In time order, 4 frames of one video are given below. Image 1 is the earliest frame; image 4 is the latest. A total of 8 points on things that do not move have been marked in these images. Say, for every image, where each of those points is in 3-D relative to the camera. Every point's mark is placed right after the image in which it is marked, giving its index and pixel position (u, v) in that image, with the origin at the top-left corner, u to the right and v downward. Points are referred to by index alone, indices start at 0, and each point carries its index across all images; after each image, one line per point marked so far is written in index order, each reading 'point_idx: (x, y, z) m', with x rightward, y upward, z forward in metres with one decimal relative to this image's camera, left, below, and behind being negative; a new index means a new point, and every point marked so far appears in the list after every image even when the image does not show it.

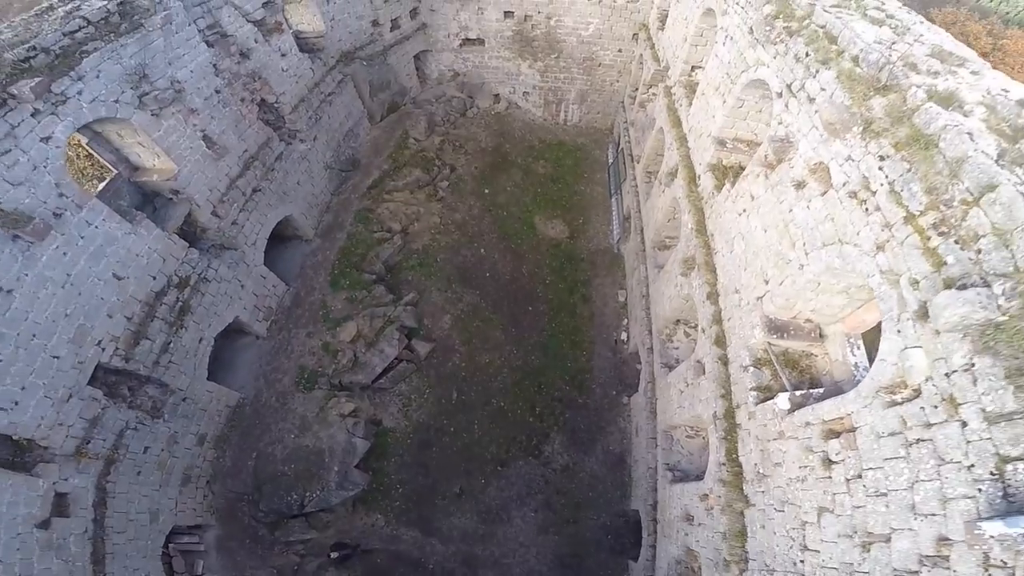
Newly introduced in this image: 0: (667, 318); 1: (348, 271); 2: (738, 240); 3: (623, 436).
0: (+2.7, -0.5, +9.1) m
1: (-3.6, +0.2, +11.6) m
2: (+2.9, +0.6, +6.9) m
3: (+2.2, -2.9, +10.4) m
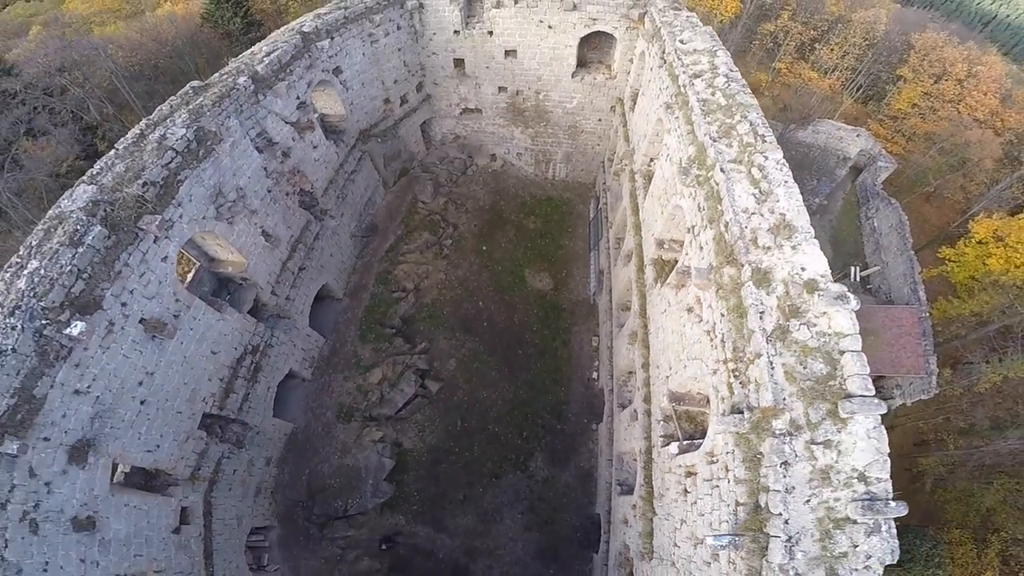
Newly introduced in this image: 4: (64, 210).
0: (+2.4, -1.8, +11.9) m
1: (-3.8, -1.0, +14.4) m
2: (+2.7, -0.7, +9.7) m
3: (+2.0, -4.1, +13.3) m
4: (-6.9, +1.2, +8.1) m
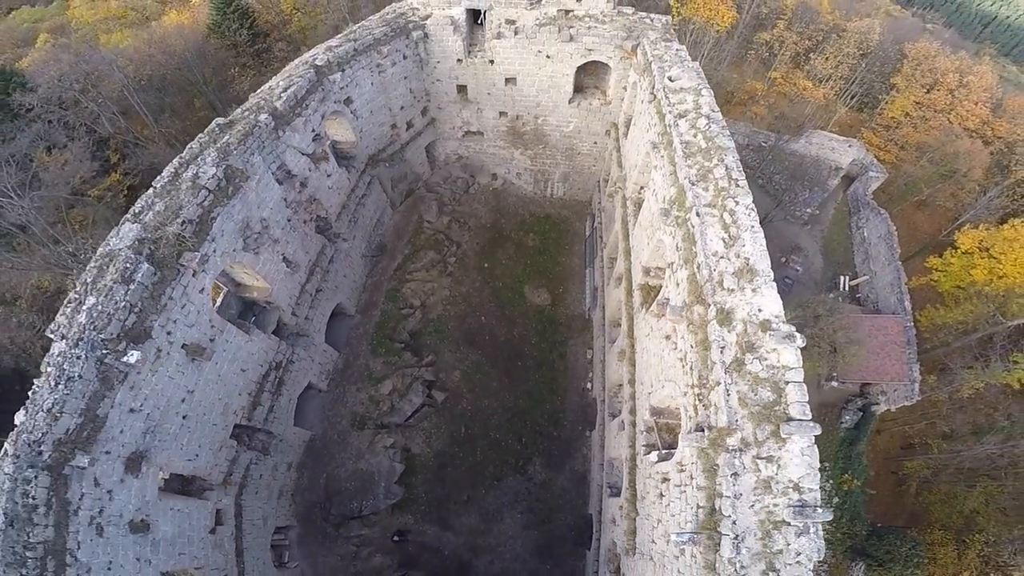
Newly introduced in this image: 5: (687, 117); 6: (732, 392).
0: (+2.4, -2.3, +13.0) m
1: (-3.8, -1.5, +15.6) m
2: (+2.6, -1.2, +10.8) m
3: (+2.0, -4.6, +14.4) m
4: (-6.9, +0.7, +9.3) m
5: (+3.6, +3.6, +11.2) m
6: (+2.9, -1.3, +7.0) m
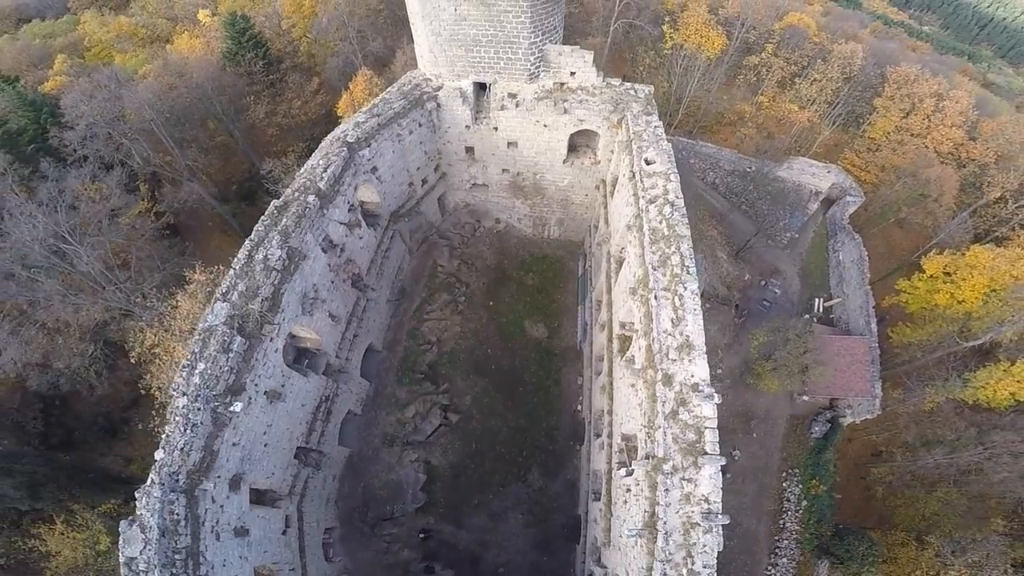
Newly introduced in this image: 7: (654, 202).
0: (+2.5, -3.6, +16.0) m
1: (-3.7, -2.8, +18.6) m
2: (+2.7, -2.5, +13.8) m
3: (+2.1, -5.9, +17.4) m
4: (-6.9, -0.7, +12.3) m
5: (+3.7, +2.3, +14.1) m
6: (+2.9, -2.7, +10.0) m
7: (+3.7, +2.4, +14.4) m
